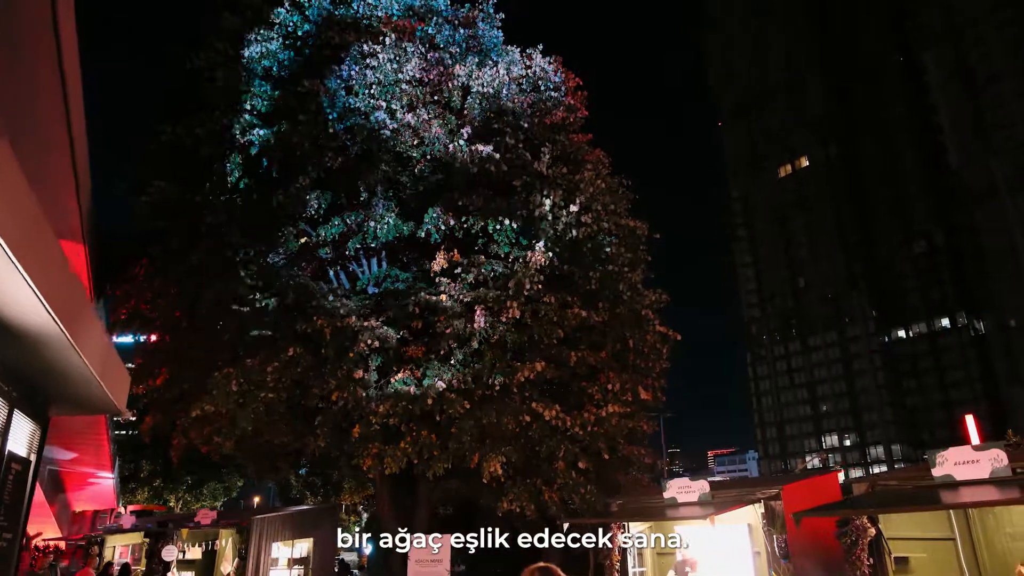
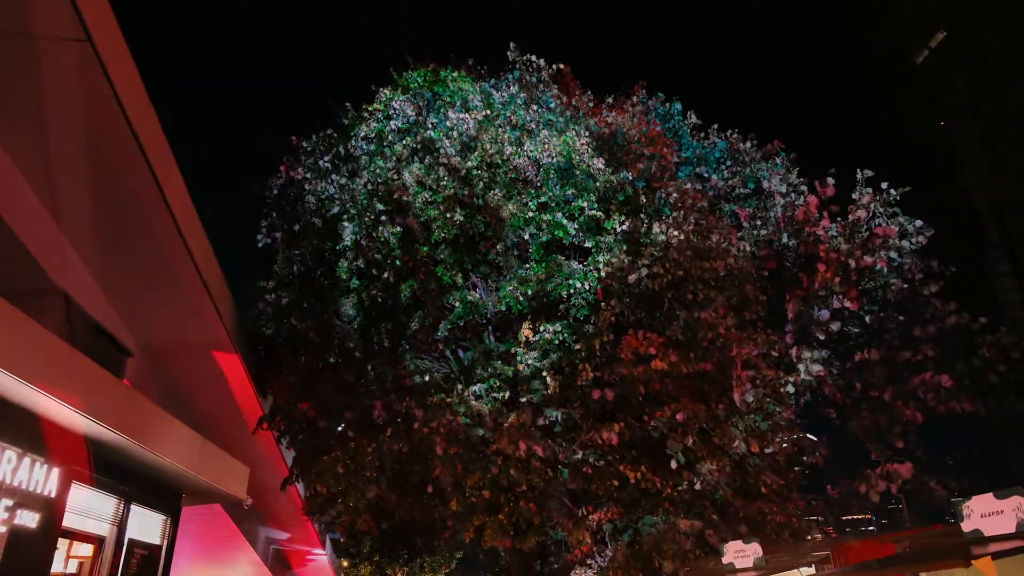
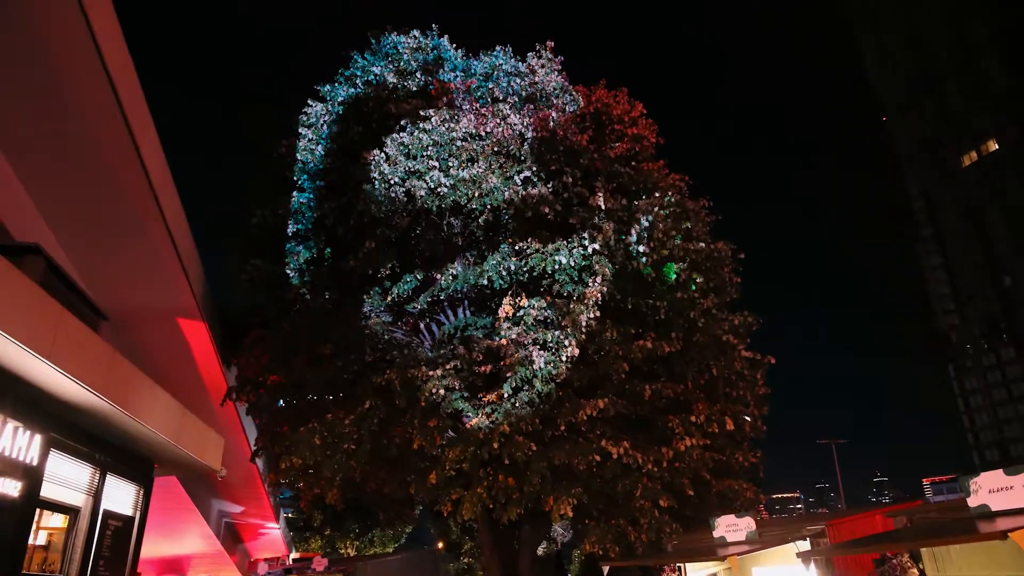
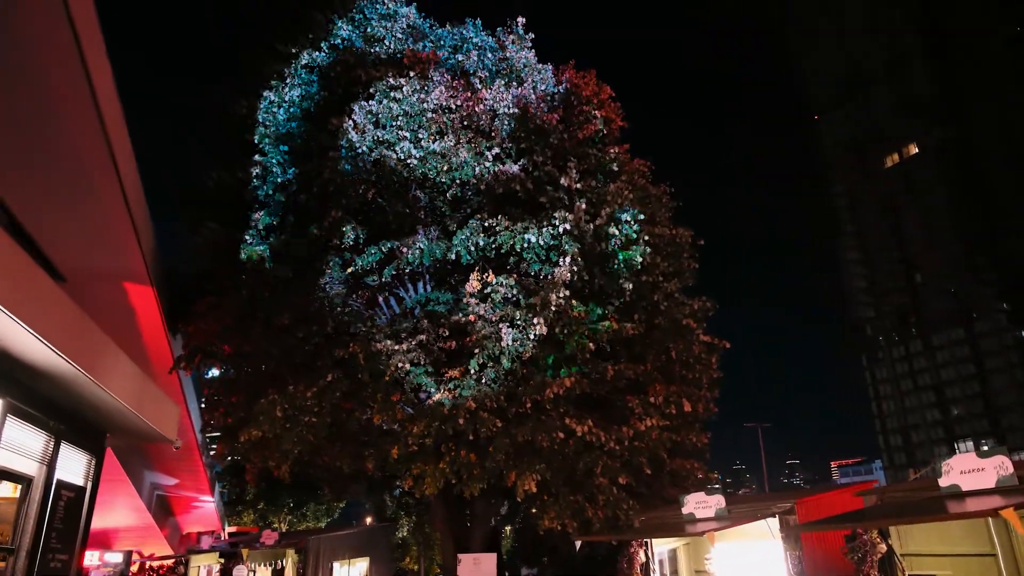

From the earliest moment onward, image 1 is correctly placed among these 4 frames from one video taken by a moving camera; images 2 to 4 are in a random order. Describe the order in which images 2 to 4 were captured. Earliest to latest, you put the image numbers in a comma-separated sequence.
4, 3, 2
